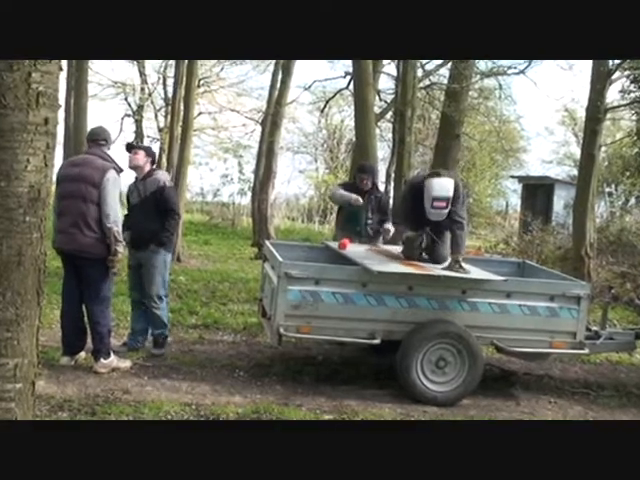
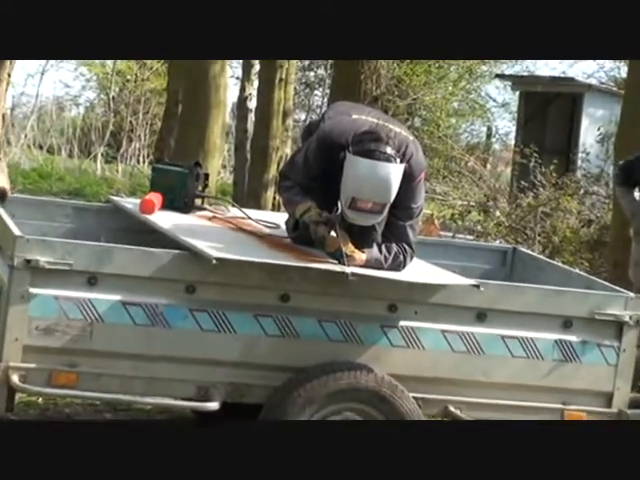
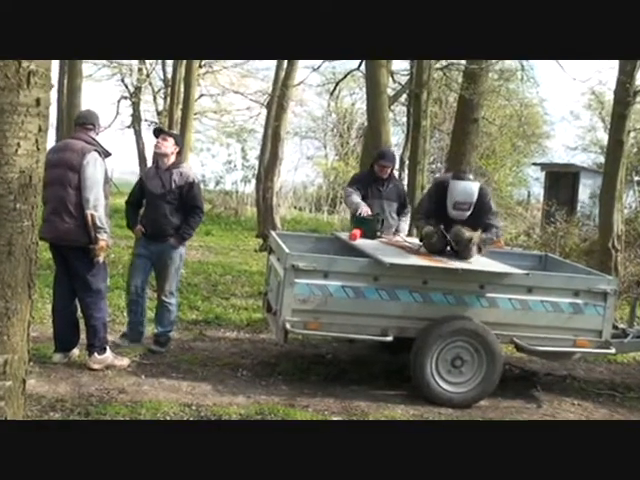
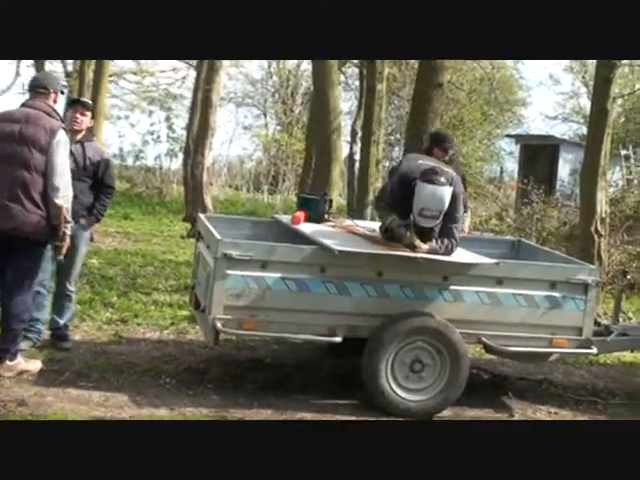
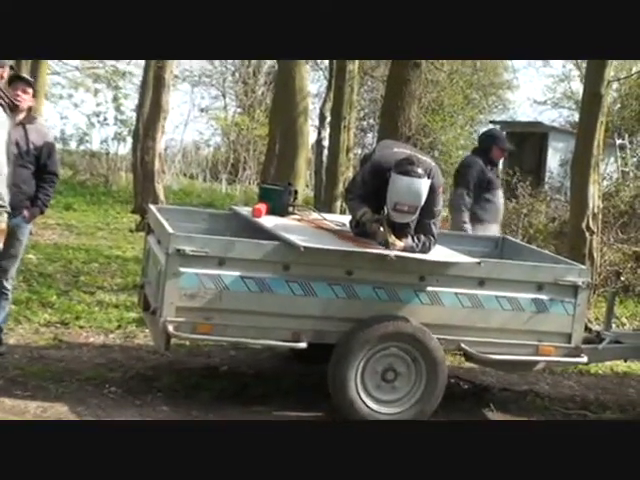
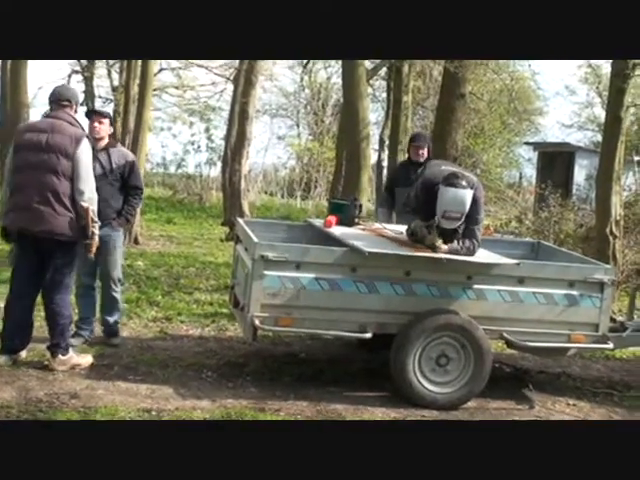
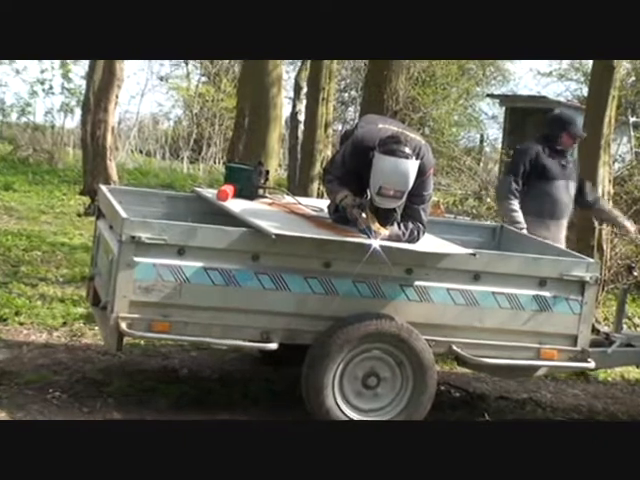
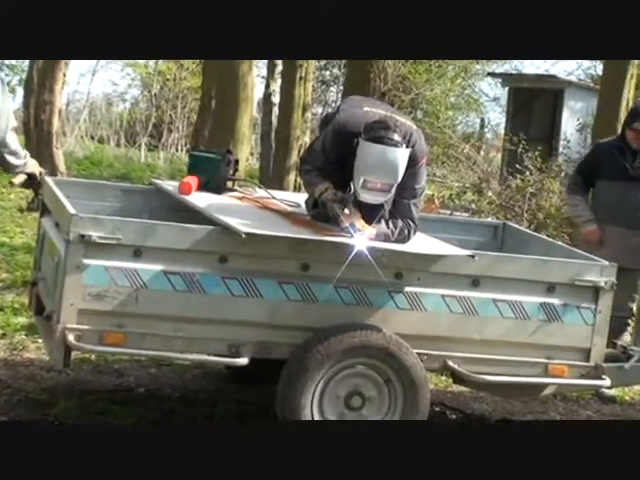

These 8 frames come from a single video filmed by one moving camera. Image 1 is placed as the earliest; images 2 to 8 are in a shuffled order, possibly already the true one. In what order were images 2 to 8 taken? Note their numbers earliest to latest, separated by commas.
3, 6, 4, 5, 7, 8, 2
